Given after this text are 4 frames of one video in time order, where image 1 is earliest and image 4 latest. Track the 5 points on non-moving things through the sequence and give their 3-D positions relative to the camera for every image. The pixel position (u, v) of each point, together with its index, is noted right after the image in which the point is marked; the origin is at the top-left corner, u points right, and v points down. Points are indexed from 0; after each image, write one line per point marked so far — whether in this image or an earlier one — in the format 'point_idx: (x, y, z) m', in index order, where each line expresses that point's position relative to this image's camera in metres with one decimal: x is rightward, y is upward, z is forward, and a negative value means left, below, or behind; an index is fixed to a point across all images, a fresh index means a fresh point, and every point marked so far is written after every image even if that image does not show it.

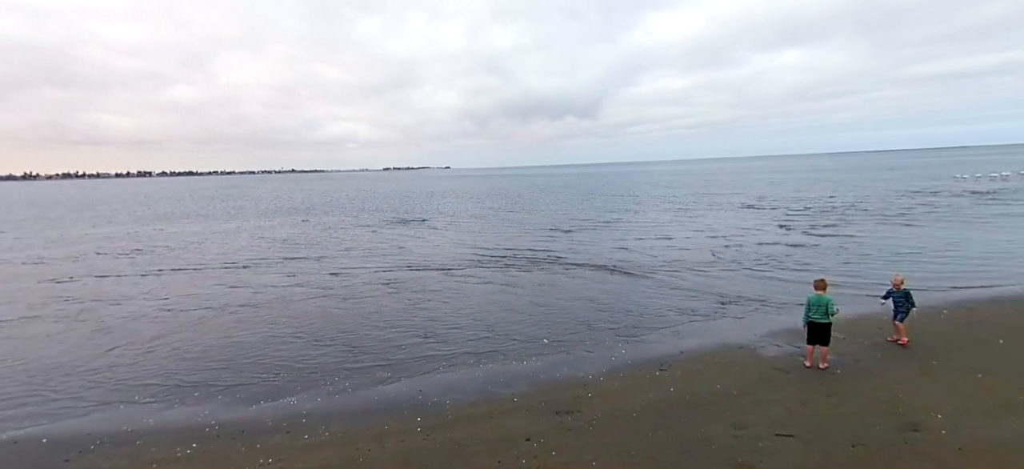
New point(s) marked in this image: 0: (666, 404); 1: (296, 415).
0: (+2.6, -2.8, +8.1) m
1: (-3.7, -3.1, +8.3) m
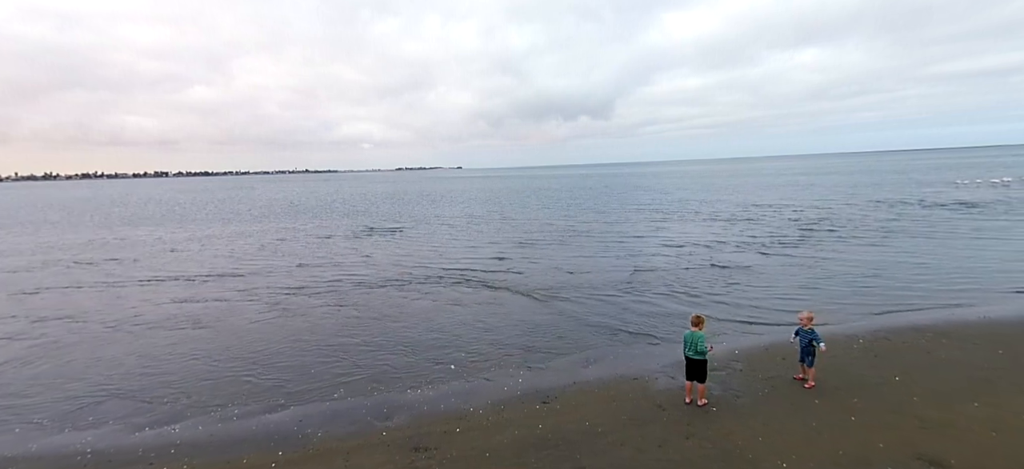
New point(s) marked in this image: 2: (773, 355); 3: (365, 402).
0: (+0.2, -3.5, +8.1) m
1: (-6.1, -3.8, +8.6) m
2: (+5.9, -2.7, +10.8) m
3: (-3.0, -3.5, +10.0) m
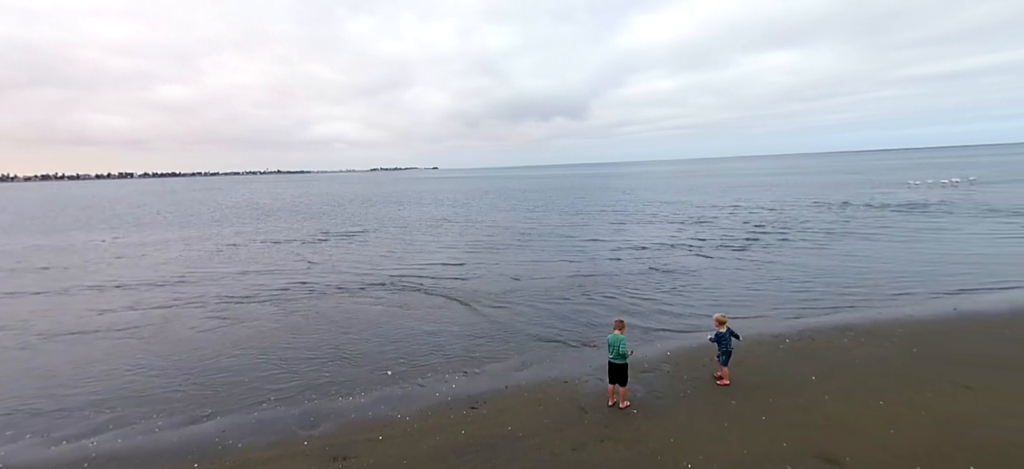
0: (-1.2, -3.6, +8.2) m
1: (-7.5, -3.9, +8.4) m
2: (+4.4, -2.8, +11.1) m
3: (-4.5, -3.7, +9.9) m
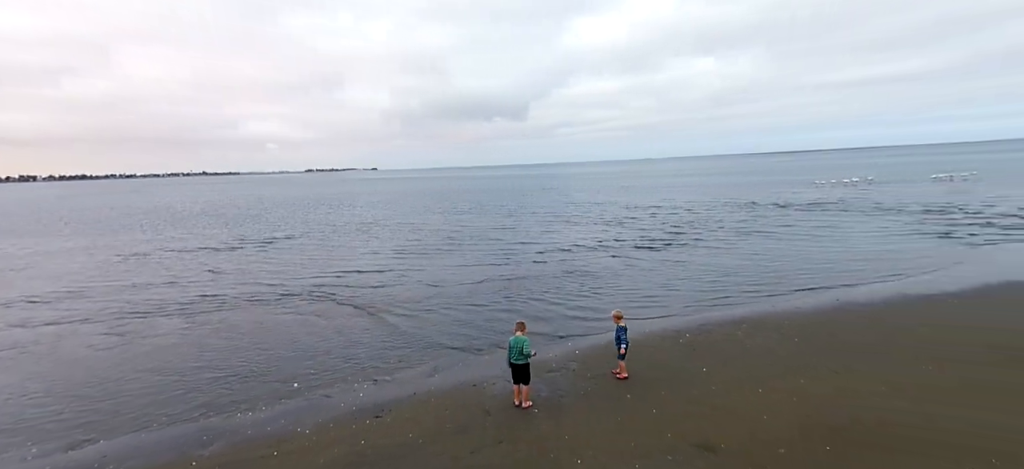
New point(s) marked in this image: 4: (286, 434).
0: (-2.9, -3.8, +8.1) m
1: (-9.1, -4.2, +7.6) m
2: (+2.3, -2.9, +11.6) m
3: (-6.3, -3.9, +9.4) m
4: (-4.2, -3.8, +9.1) m
